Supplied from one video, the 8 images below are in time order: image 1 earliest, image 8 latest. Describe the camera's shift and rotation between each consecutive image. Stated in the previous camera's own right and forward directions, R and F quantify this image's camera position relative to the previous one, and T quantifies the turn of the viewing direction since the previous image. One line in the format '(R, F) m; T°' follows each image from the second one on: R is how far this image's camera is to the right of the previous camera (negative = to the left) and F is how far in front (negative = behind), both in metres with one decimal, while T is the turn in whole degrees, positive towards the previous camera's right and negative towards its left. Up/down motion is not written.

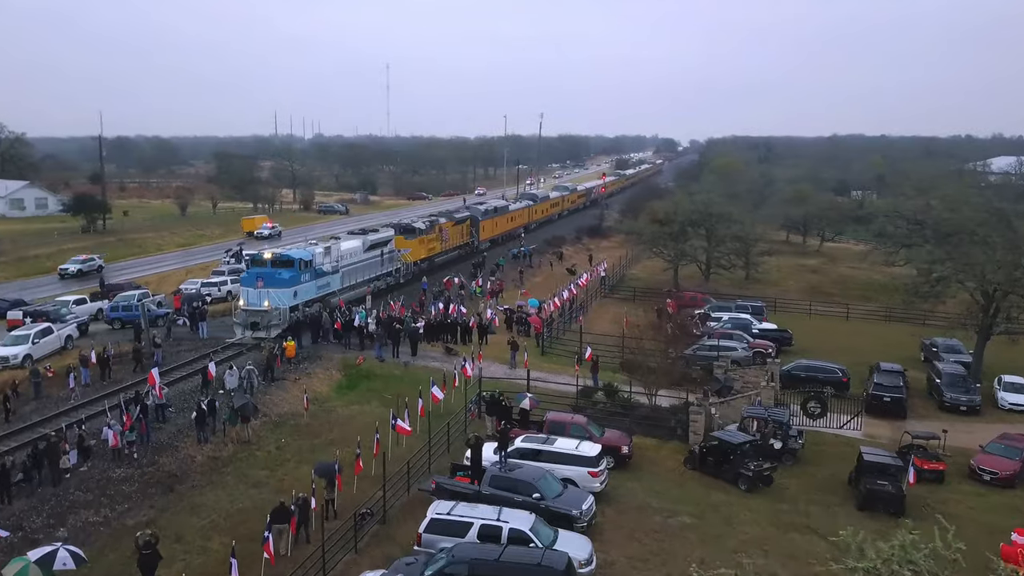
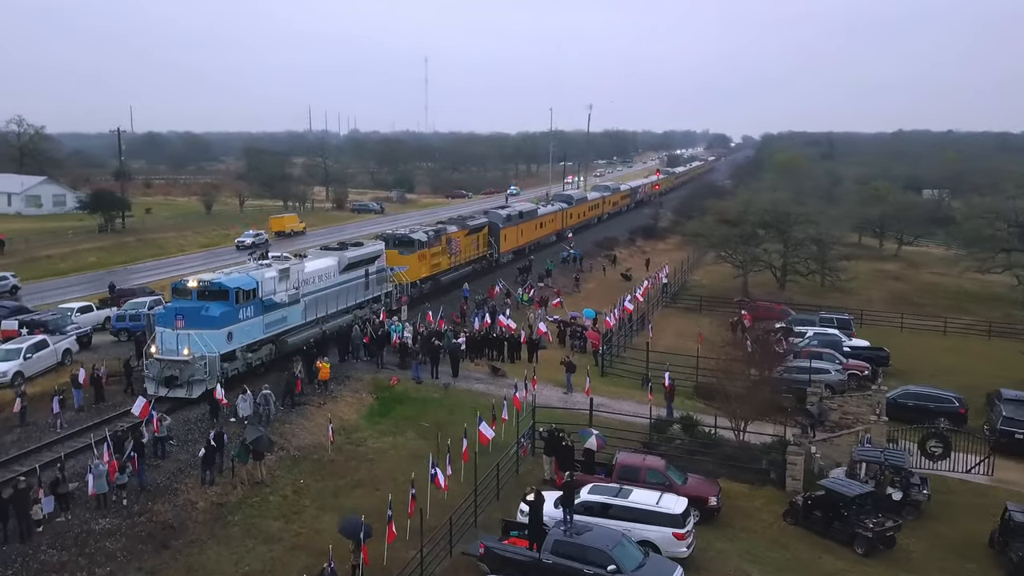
(-0.6, +4.5) m; -2°
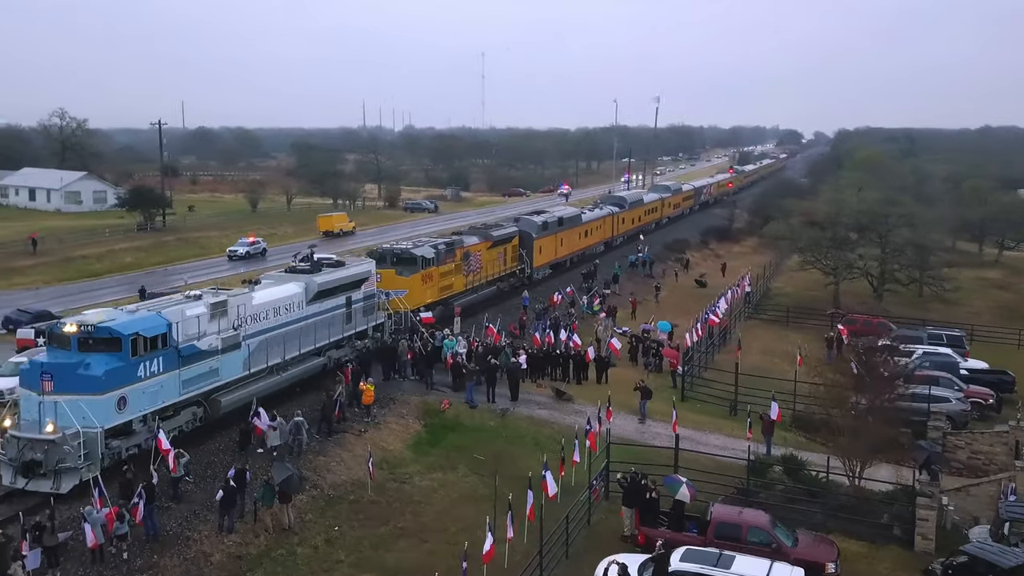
(-0.4, +3.7) m; -3°
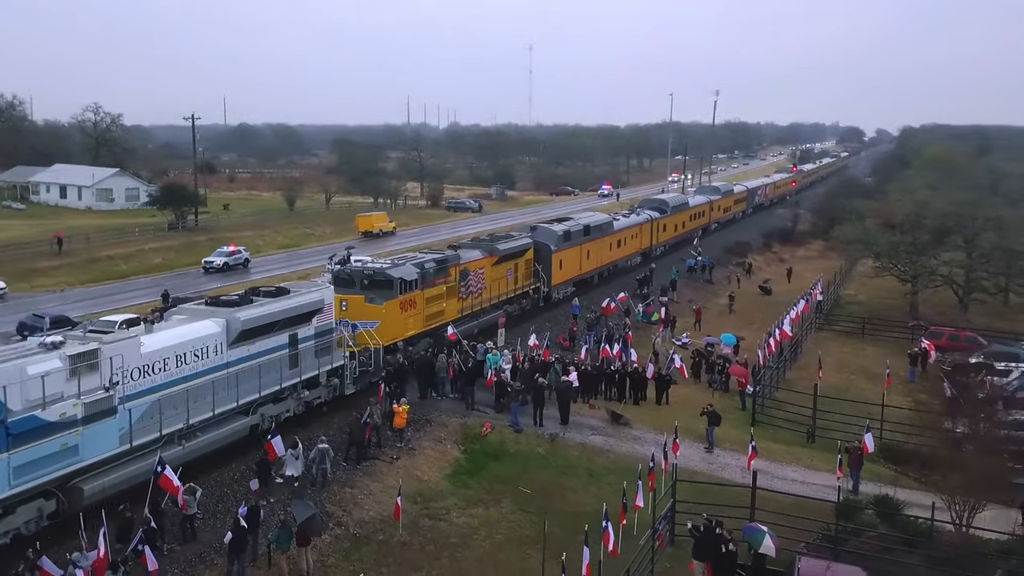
(-0.2, +2.7) m; -3°
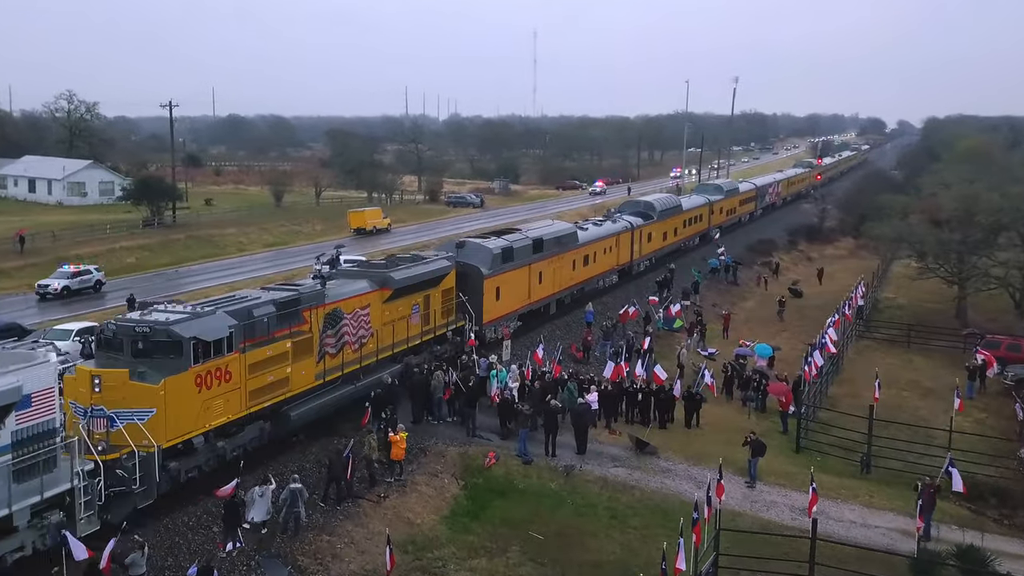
(-0.1, +3.4) m; 0°
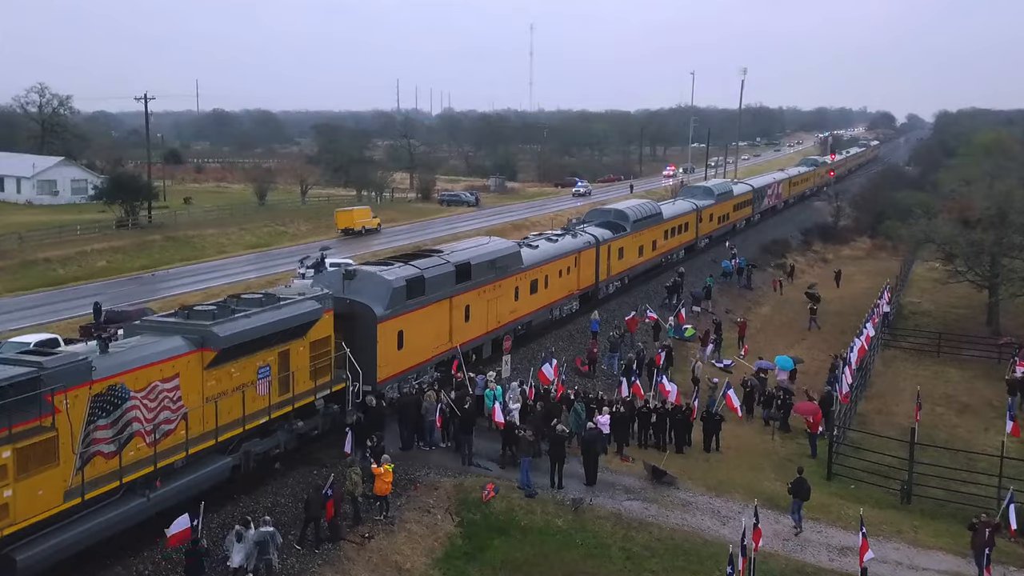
(-0.1, +2.3) m; 0°
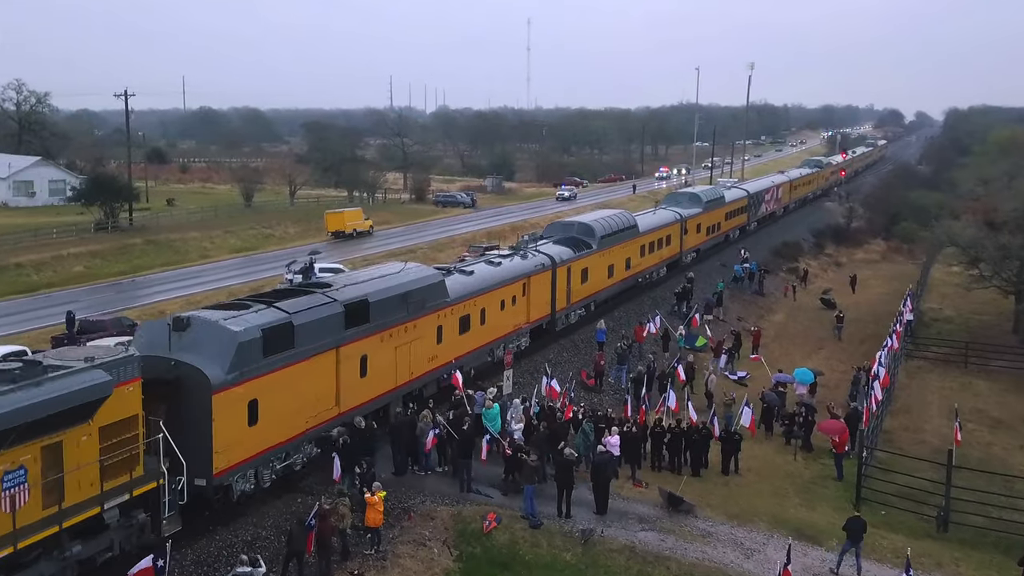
(-0.2, +1.7) m; 0°
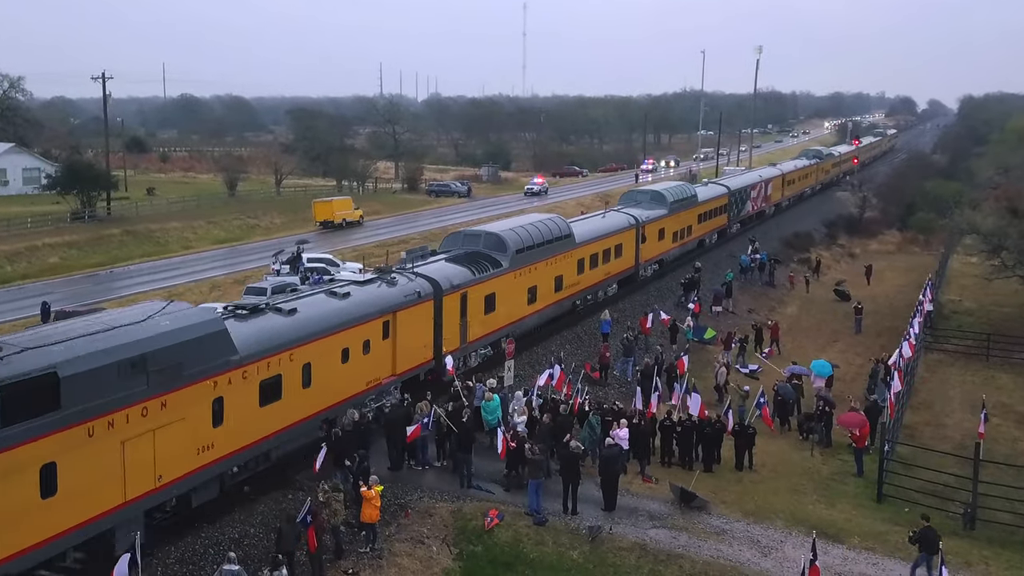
(-0.3, +1.4) m; +1°
